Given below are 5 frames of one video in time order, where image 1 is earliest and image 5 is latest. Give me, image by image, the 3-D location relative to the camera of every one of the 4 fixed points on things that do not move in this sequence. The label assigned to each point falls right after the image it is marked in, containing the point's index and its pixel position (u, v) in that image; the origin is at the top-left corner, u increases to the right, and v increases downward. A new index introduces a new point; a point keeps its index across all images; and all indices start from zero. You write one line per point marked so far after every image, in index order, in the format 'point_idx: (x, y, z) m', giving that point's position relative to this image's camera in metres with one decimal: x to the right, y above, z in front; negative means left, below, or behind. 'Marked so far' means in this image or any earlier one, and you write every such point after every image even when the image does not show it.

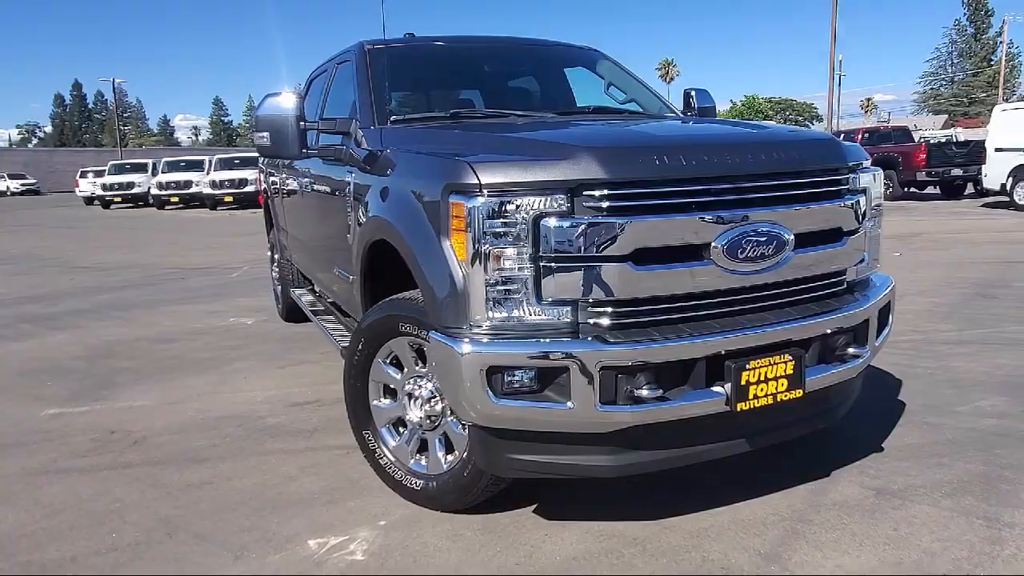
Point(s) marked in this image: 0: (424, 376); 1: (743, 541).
0: (-0.4, -0.4, +3.3) m
1: (+0.9, -1.0, +3.0) m
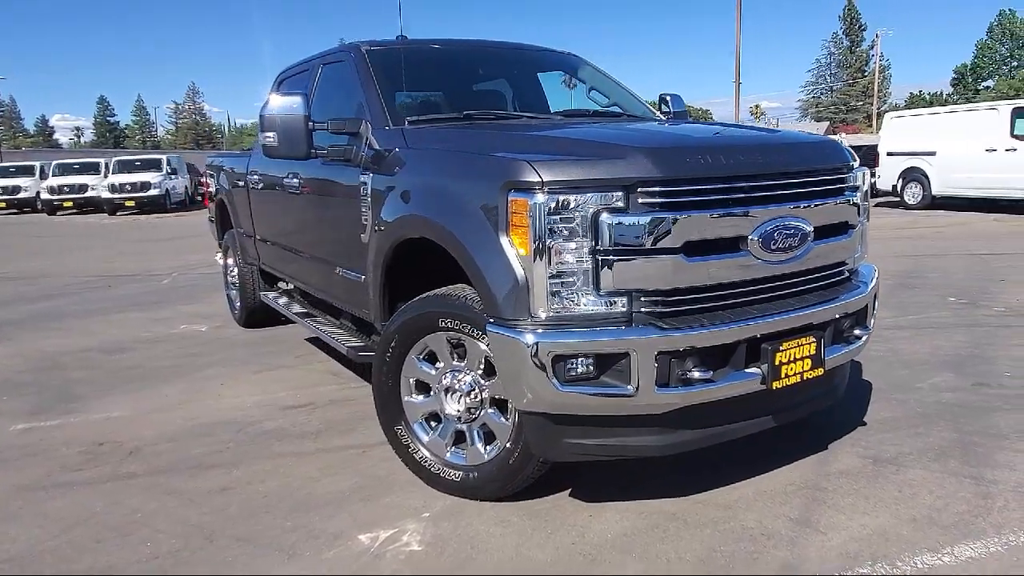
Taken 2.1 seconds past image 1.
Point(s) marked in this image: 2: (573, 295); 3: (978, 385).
0: (-0.2, -0.4, +3.4) m
1: (+1.2, -1.0, +3.2) m
2: (+0.3, 0.0, +2.9) m
3: (+3.1, -0.6, +4.8) m
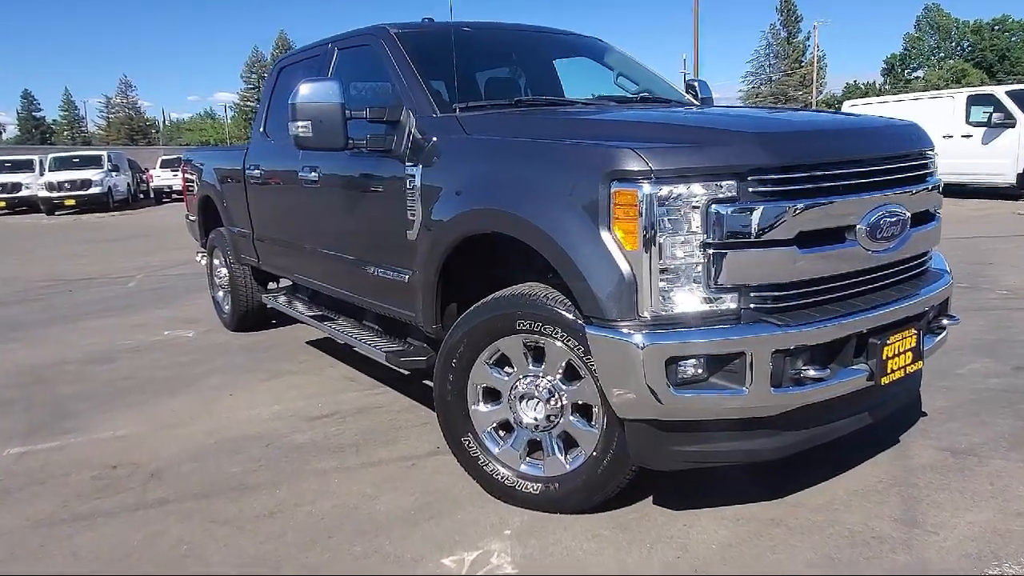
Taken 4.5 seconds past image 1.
0: (+0.1, -0.4, +3.2) m
1: (+1.5, -0.9, +3.1) m
2: (+0.6, 0.0, +2.7) m
3: (+3.3, -0.5, +4.8) m
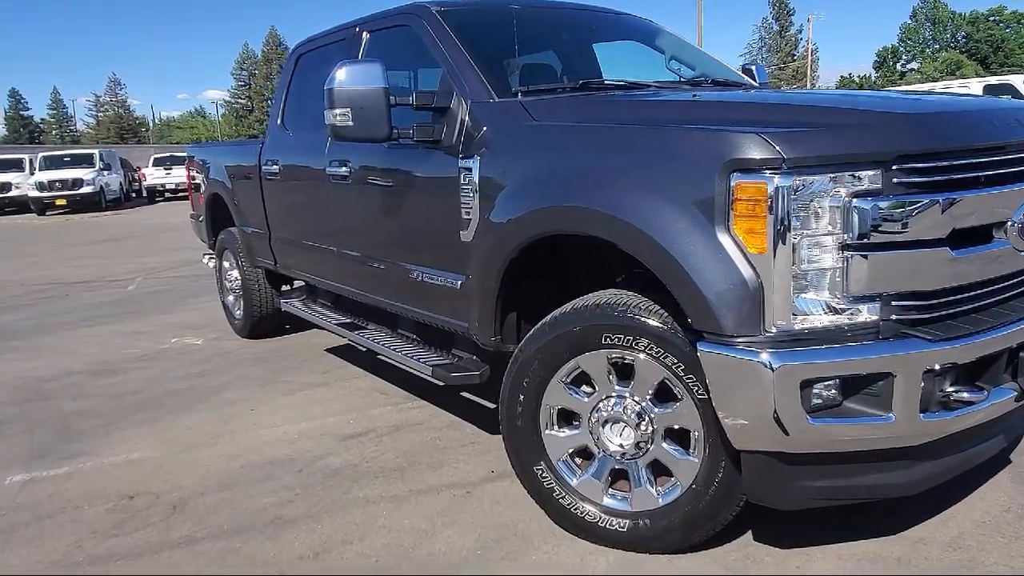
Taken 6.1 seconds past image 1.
0: (+0.4, -0.4, +2.8) m
1: (+1.9, -1.0, +2.7) m
2: (+1.0, 0.0, +2.3) m
3: (+3.6, -0.5, +4.4) m
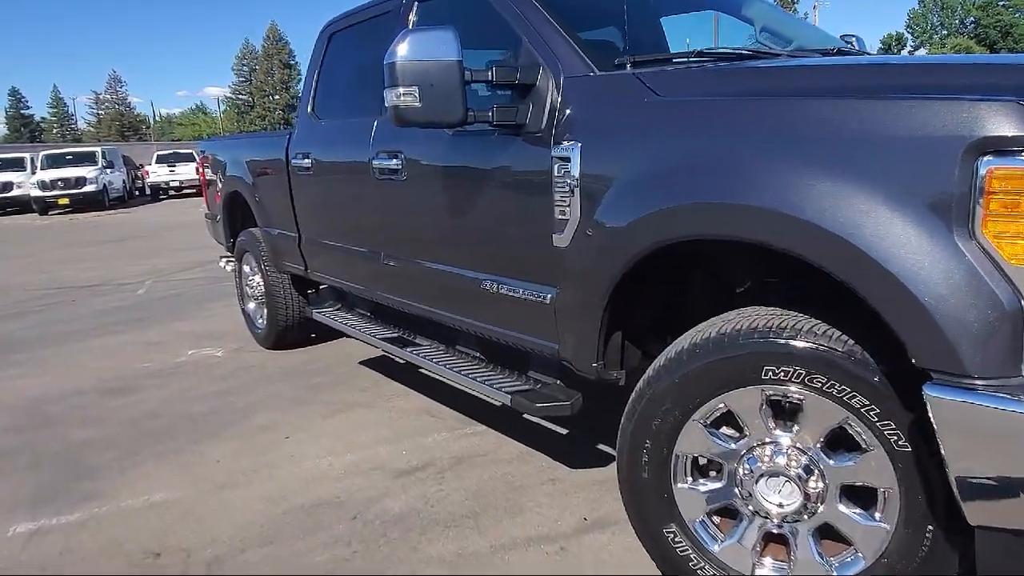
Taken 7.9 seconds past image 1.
0: (+0.8, -0.5, +2.2) m
1: (+2.3, -1.0, +2.1) m
2: (+1.3, -0.1, +1.7) m
3: (+4.0, -0.5, +3.8) m
